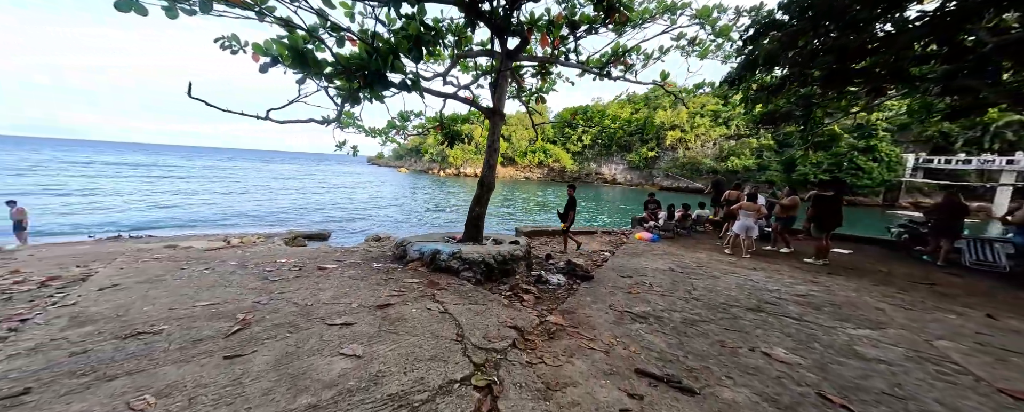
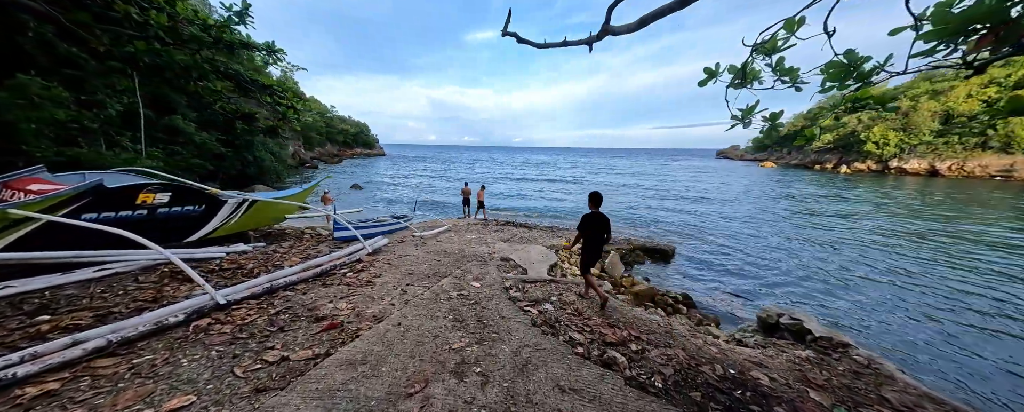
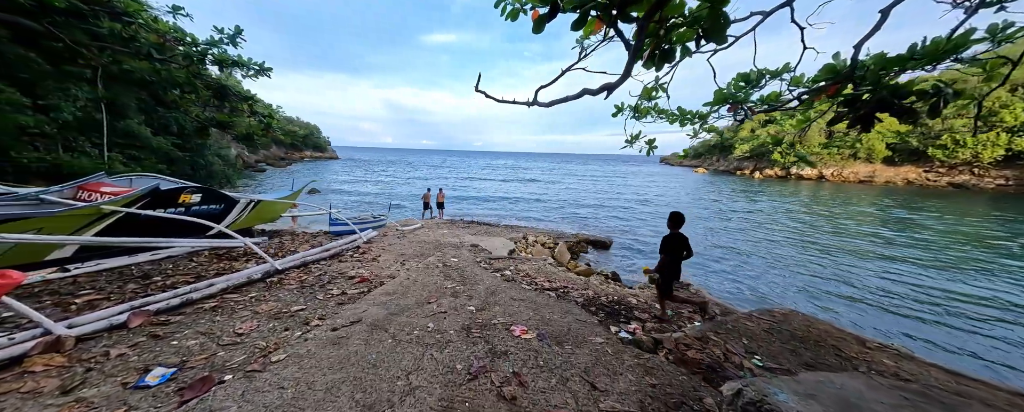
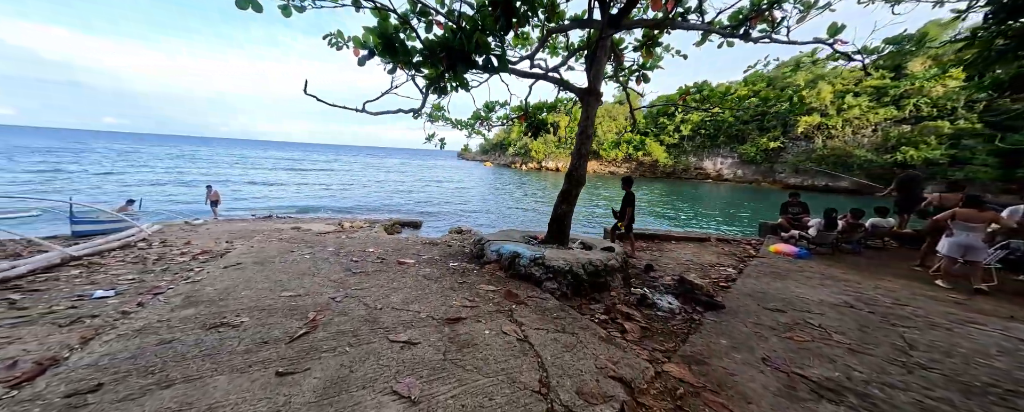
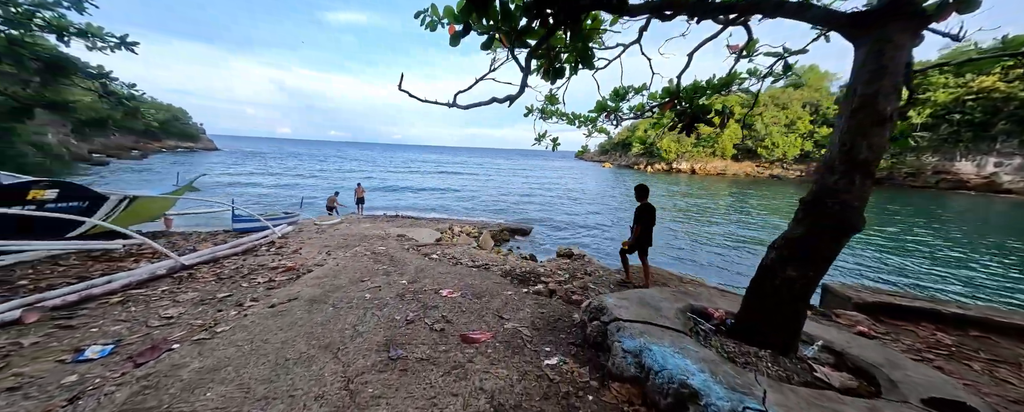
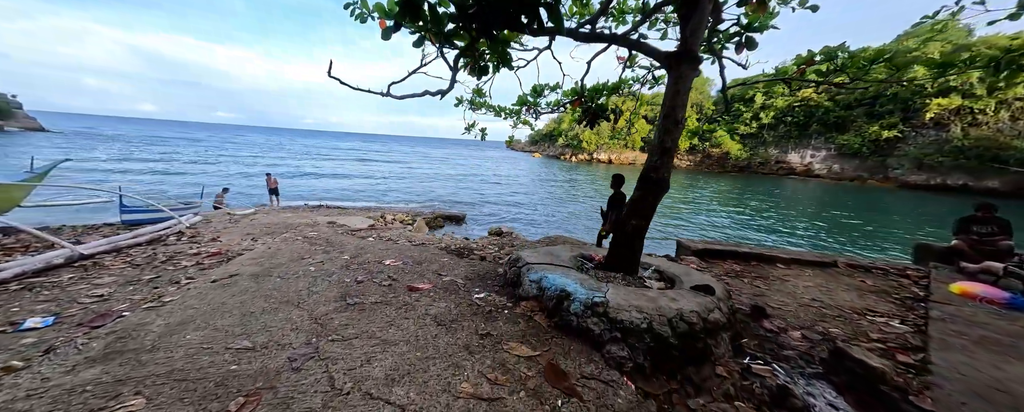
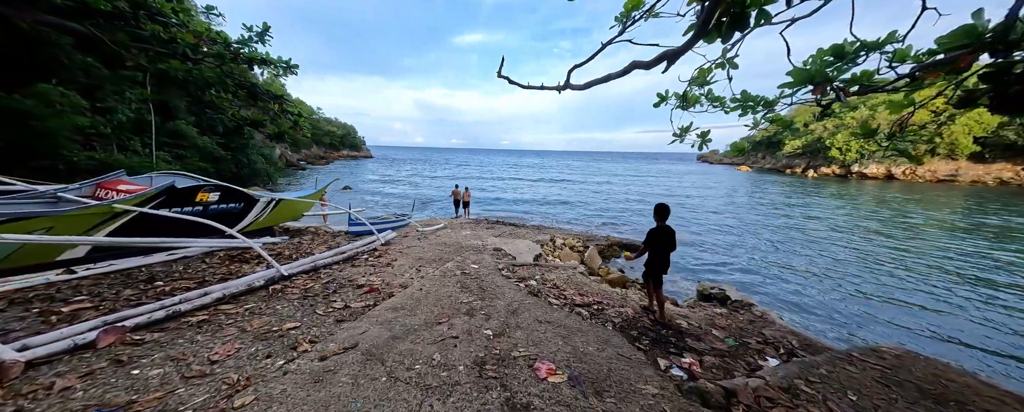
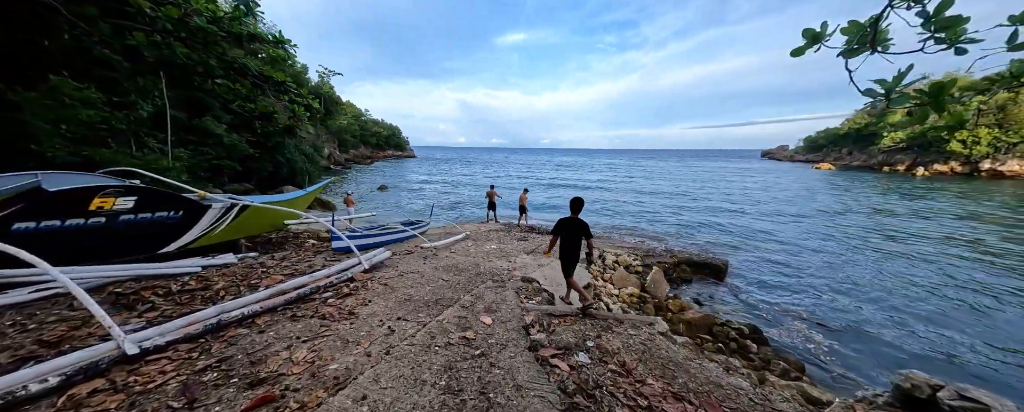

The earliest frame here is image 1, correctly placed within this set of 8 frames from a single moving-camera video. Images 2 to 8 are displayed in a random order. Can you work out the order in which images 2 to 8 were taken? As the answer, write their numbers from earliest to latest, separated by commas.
4, 6, 5, 3, 7, 2, 8
